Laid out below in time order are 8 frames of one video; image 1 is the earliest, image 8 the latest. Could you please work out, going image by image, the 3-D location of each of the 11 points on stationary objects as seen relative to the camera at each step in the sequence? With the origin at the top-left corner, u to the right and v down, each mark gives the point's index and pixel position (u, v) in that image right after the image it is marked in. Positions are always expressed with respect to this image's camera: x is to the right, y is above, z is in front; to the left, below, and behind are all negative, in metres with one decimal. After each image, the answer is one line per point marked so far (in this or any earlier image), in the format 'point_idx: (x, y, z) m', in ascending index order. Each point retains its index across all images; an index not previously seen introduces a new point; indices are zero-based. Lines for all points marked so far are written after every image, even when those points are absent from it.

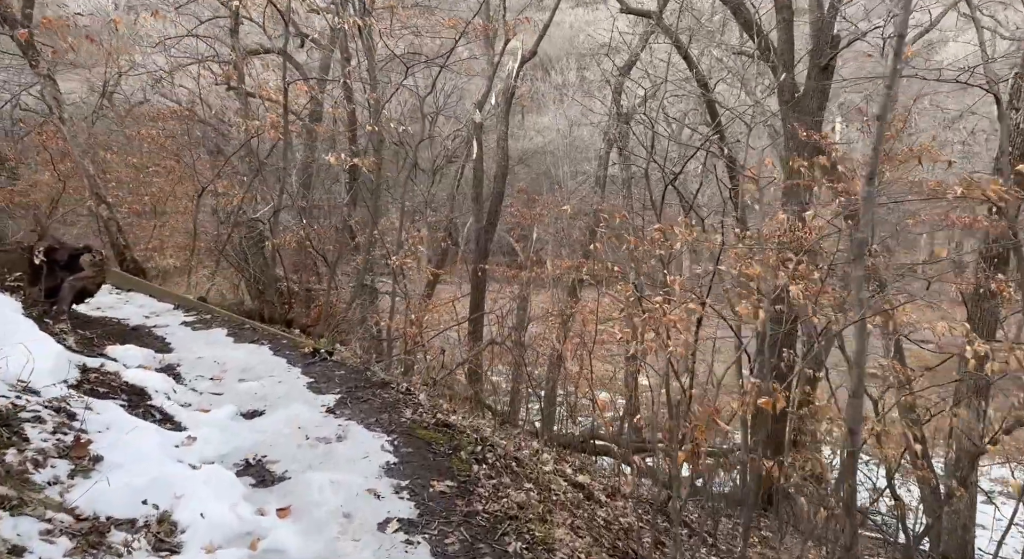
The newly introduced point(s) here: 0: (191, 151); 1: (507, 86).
0: (-4.5, +1.7, +12.6) m
1: (0.0, +3.2, +15.1) m
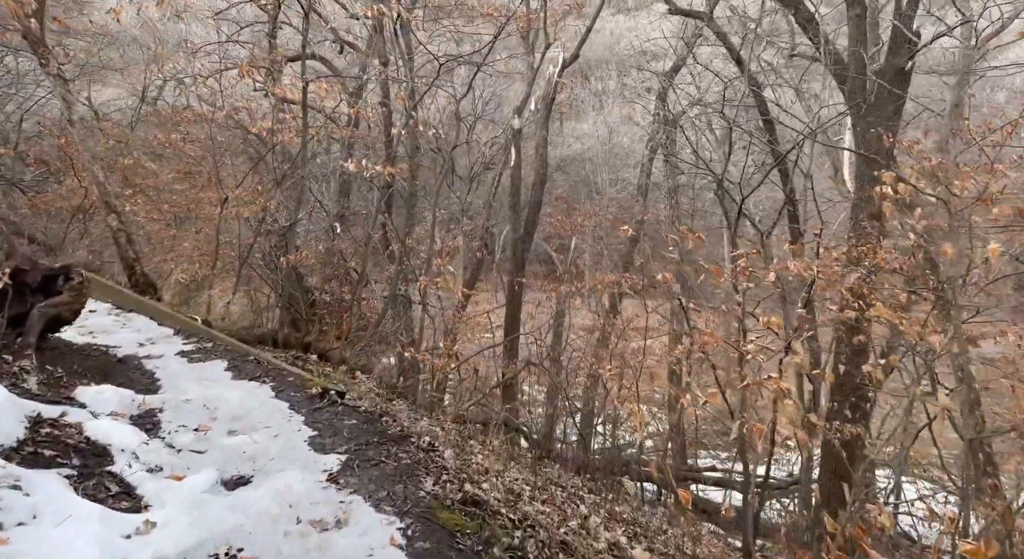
0: (-4.0, +1.6, +12.3) m
1: (+0.6, +3.1, +14.6) m
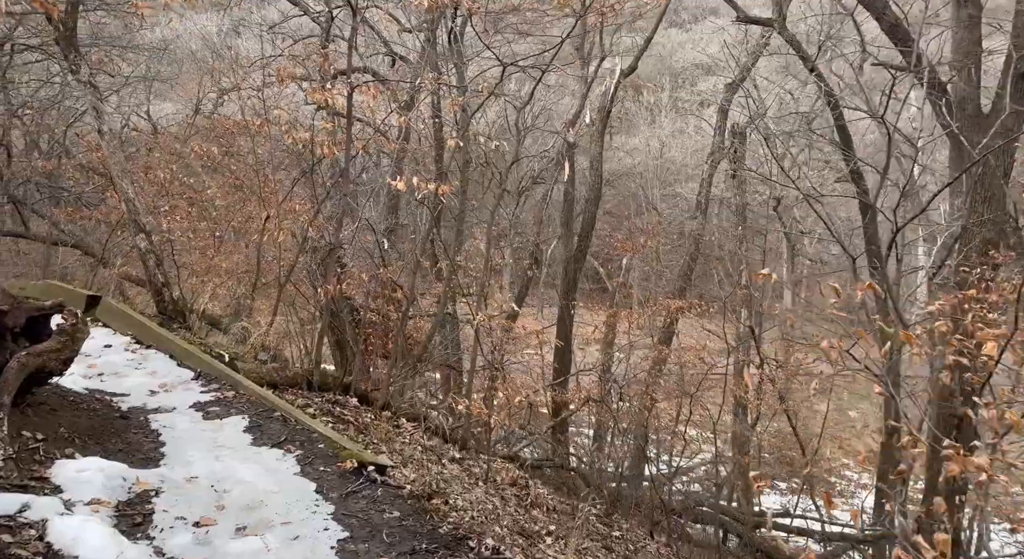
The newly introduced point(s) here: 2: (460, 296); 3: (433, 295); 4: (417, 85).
0: (-3.3, +1.4, +11.9) m
1: (+1.4, +2.7, +14.1) m
2: (-0.7, -0.2, +12.8) m
3: (-1.1, -0.2, +12.2) m
4: (-1.2, +2.5, +11.6) m
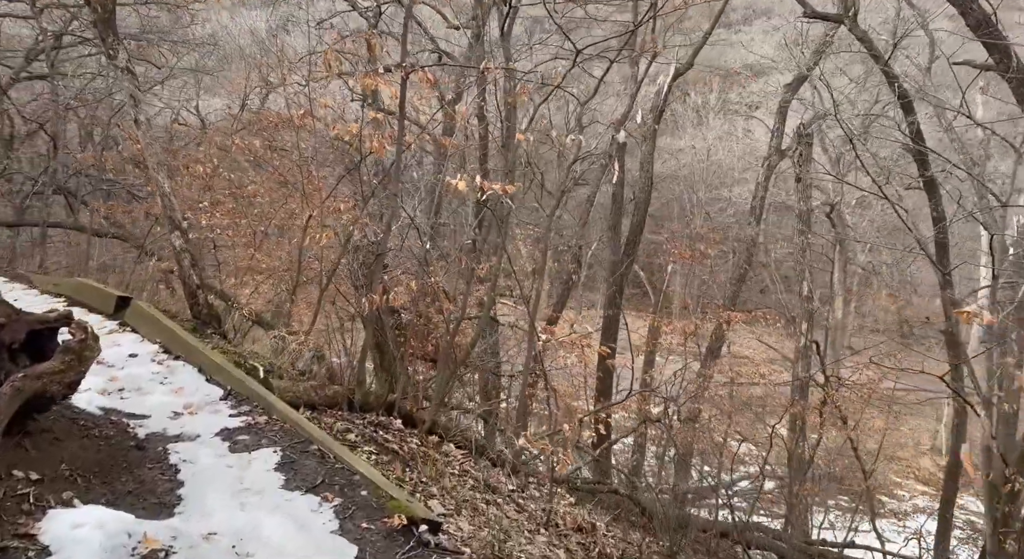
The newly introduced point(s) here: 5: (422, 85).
0: (-2.7, +1.4, +11.7) m
1: (+2.2, +2.7, +13.6) m
2: (-0.1, -0.3, +12.4) m
3: (-0.5, -0.3, +11.9) m
4: (-0.5, +2.5, +11.2) m
5: (-1.0, +2.2, +10.3) m
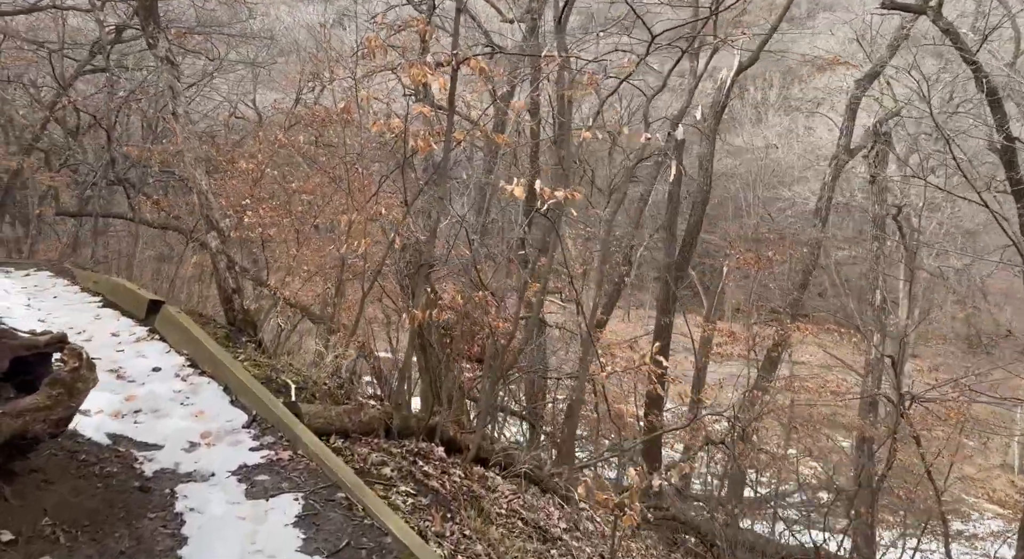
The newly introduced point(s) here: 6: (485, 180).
0: (-2.0, +1.4, +11.5) m
1: (+3.0, +2.6, +13.2) m
2: (+0.6, -0.3, +12.1) m
3: (+0.2, -0.3, +11.6) m
4: (+0.1, +2.5, +10.9) m
5: (-0.4, +2.2, +10.0) m
6: (-0.3, +1.3, +11.4) m
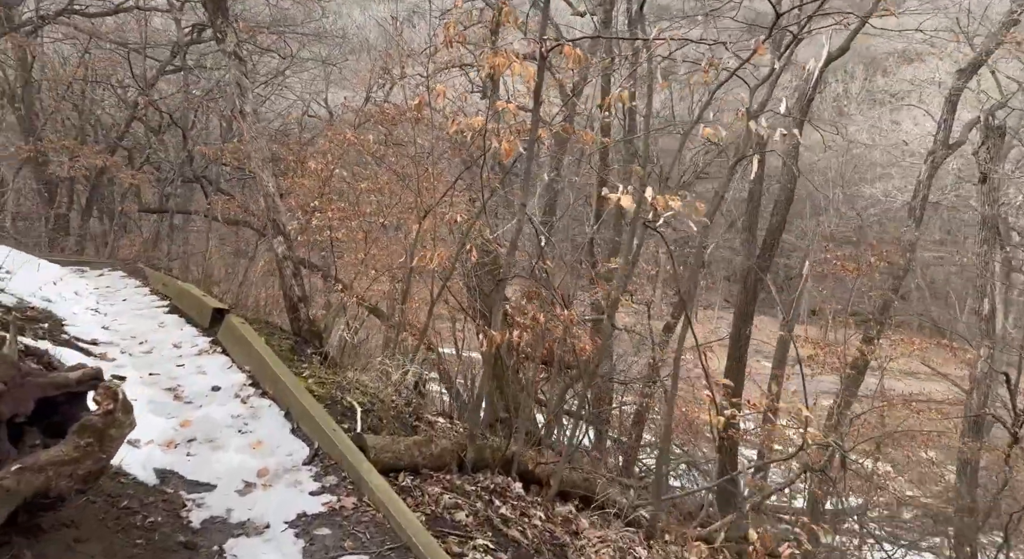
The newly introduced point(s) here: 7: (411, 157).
0: (-1.1, +1.4, +11.3) m
1: (+4.0, +2.6, +12.6) m
2: (+1.5, -0.3, +11.7) m
3: (+1.1, -0.3, +11.2) m
4: (+1.0, +2.4, +10.6) m
5: (+0.4, +2.1, +9.7) m
6: (+0.6, +1.3, +11.1) m
7: (-1.3, +1.6, +11.7) m
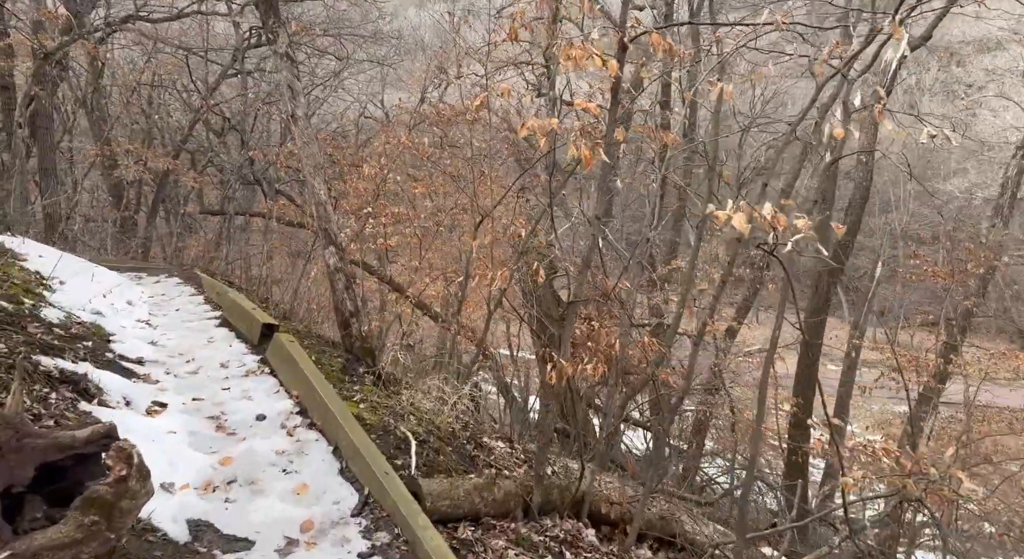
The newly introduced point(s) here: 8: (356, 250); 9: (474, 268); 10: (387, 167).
0: (-0.4, +1.4, +11.0) m
1: (+4.7, +2.6, +12.0) m
2: (+2.2, -0.3, +11.3) m
3: (+1.8, -0.3, +10.9) m
4: (+1.6, +2.4, +10.2) m
5: (+1.0, +2.1, +9.4) m
6: (+1.3, +1.2, +10.8) m
7: (-0.6, +1.5, +11.4) m
8: (-2.1, +0.4, +12.6) m
9: (-0.4, +0.2, +11.2) m
10: (-1.8, +1.6, +12.8) m
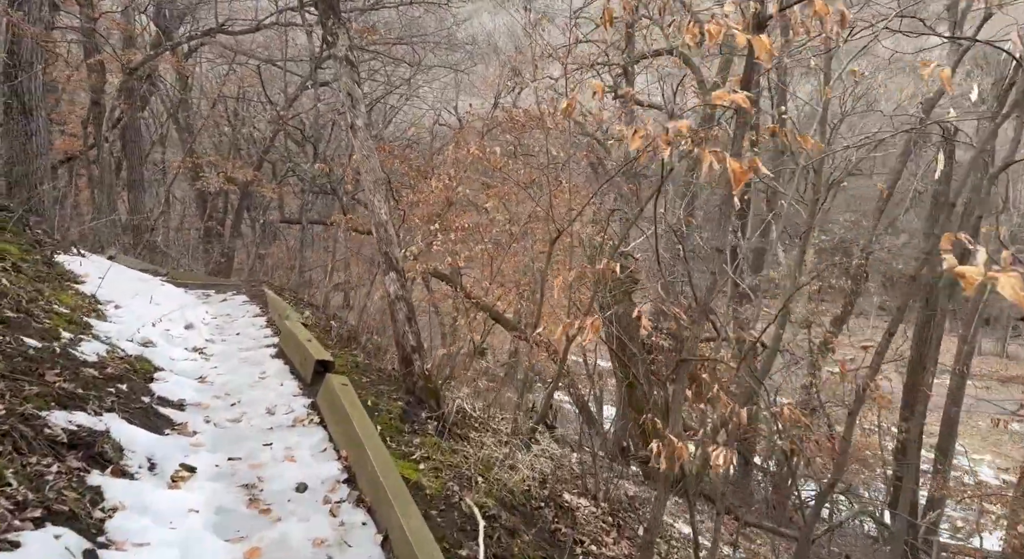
0: (+0.5, +1.3, +10.6) m
1: (+5.7, +2.4, +11.1) m
2: (+3.1, -0.5, +10.6) m
3: (+2.6, -0.5, +10.2) m
4: (+2.4, +2.3, +9.6) m
5: (+1.7, +2.0, +8.8) m
6: (+2.1, +1.1, +10.2) m
7: (+0.4, +1.4, +11.0) m
8: (-1.1, +0.2, +12.3) m
9: (+0.5, +0.1, +10.7) m
10: (-0.7, +1.4, +12.5) m
